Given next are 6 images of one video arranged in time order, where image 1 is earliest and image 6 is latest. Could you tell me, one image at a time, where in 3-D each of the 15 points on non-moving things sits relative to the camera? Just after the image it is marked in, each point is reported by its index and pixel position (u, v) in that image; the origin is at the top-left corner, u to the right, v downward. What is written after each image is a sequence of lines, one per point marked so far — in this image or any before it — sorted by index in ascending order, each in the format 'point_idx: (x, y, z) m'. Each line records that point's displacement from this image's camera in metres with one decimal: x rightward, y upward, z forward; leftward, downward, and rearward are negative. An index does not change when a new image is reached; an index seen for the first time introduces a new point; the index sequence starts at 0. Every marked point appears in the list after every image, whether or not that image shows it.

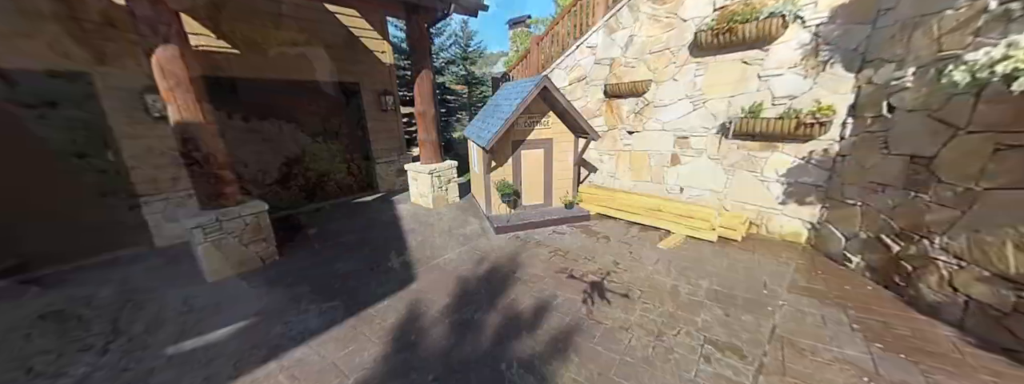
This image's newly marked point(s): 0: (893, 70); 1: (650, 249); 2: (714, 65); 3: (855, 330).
0: (+3.1, +1.0, +2.3) m
1: (+1.6, -0.6, +3.3) m
2: (+2.4, +1.5, +3.4) m
3: (+2.3, -0.9, +2.0) m
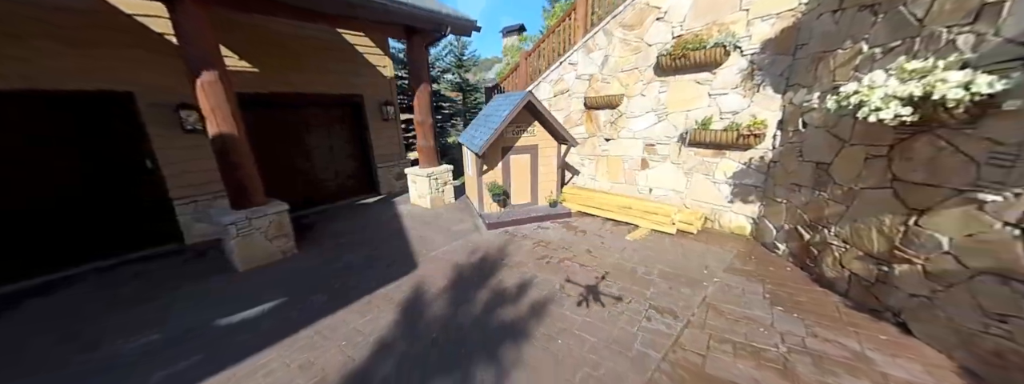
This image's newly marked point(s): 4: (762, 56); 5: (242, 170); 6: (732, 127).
0: (+2.9, +1.0, +2.9) m
1: (+1.4, -0.6, +3.8) m
2: (+2.2, +1.5, +4.0) m
3: (+2.2, -0.9, +2.5) m
4: (+2.9, +1.5, +3.3) m
5: (-3.3, +0.3, +3.5) m
6: (+2.7, +0.8, +3.5) m
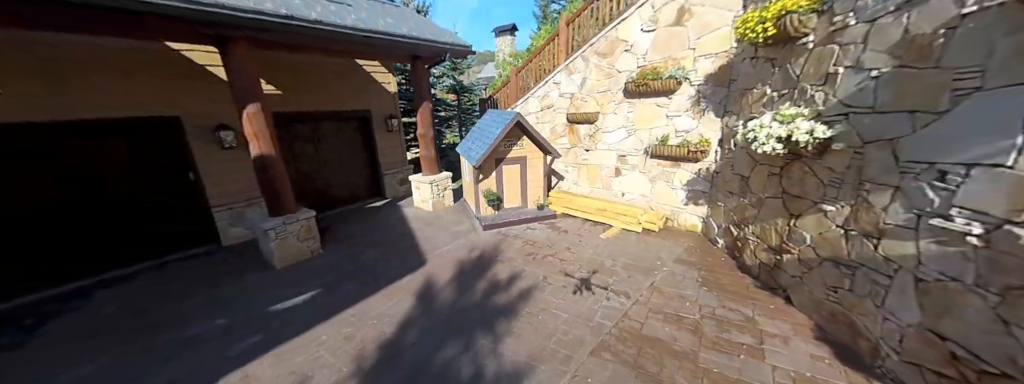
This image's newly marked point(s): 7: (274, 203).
0: (+2.8, +0.9, +3.6) m
1: (+1.3, -0.7, +4.5) m
2: (+2.1, +1.4, +4.7) m
3: (+2.1, -1.0, +3.3) m
4: (+2.7, +1.5, +4.1) m
5: (-3.4, +0.1, +4.1) m
6: (+2.6, +0.7, +4.3) m
7: (-3.5, -0.1, +4.3) m
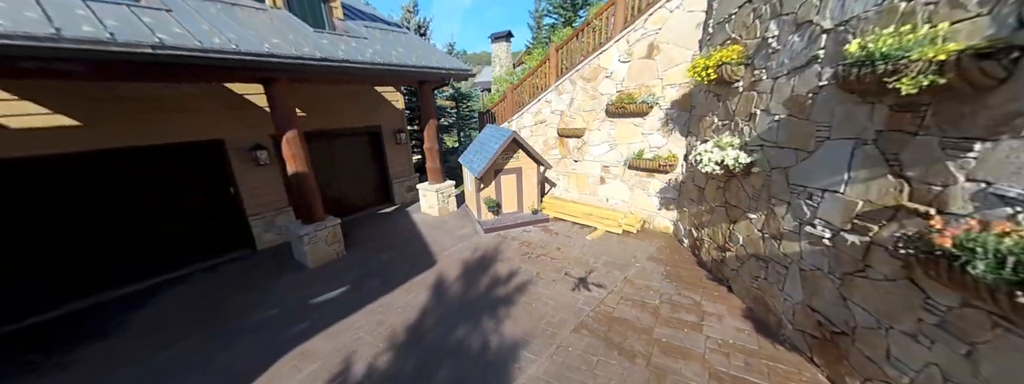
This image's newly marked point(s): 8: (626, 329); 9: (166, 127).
0: (+2.8, +0.8, +4.3) m
1: (+1.3, -0.8, +5.2) m
2: (+2.0, +1.3, +5.4) m
3: (+2.1, -1.2, +4.0) m
4: (+2.7, +1.3, +4.8) m
5: (-3.4, 0.0, +4.8) m
6: (+2.5, +0.6, +5.0) m
7: (-3.5, -0.3, +4.9) m
8: (+1.2, -1.5, +3.1) m
9: (-5.4, +1.0, +4.5) m
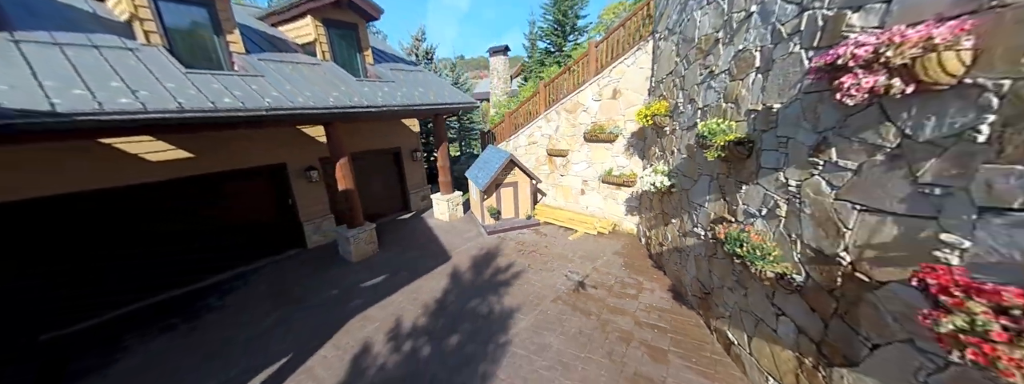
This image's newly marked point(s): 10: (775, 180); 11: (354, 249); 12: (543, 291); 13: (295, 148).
0: (+2.7, +0.6, +5.8) m
1: (+1.2, -1.1, +6.7) m
2: (+2.0, +1.0, +6.9) m
3: (+2.0, -1.4, +5.4) m
4: (+2.6, +1.1, +6.2) m
5: (-3.5, -0.3, +6.2) m
6: (+2.4, +0.4, +6.4) m
7: (-3.6, -0.6, +6.4) m
8: (+1.2, -1.7, +4.5) m
9: (-5.5, +0.8, +5.9) m
10: (+2.4, +0.1, +2.6) m
11: (-3.5, -1.3, +6.3) m
12: (+0.5, -1.7, +4.9) m
13: (-5.0, +1.0, +6.6) m
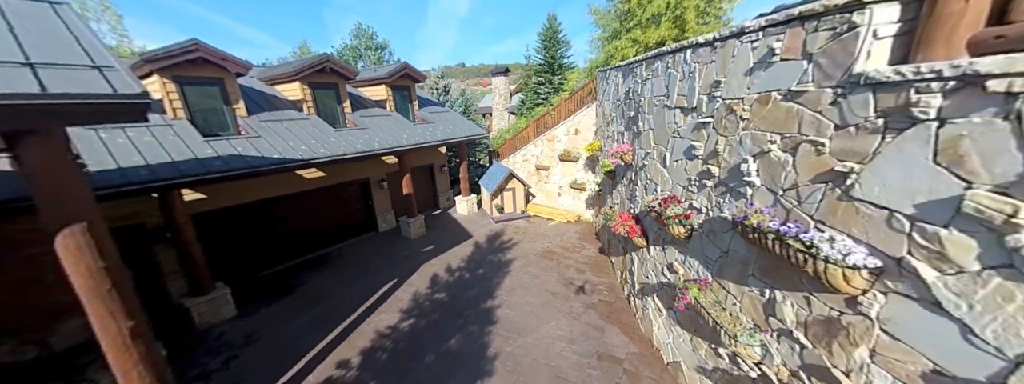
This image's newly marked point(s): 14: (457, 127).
0: (+2.7, +0.5, +9.6) m
1: (+1.2, -1.2, +10.5) m
2: (+1.9, +1.0, +10.7) m
3: (+2.0, -1.4, +9.2) m
4: (+2.6, +1.0, +10.1) m
5: (-3.5, -0.4, +10.1) m
6: (+2.4, +0.3, +10.3) m
7: (-3.6, -0.7, +10.2) m
8: (+1.2, -1.8, +8.3) m
9: (-5.5, +0.6, +9.8) m
10: (+2.3, +0.1, +6.4) m
11: (-3.5, -1.4, +10.1) m
12: (+0.5, -1.8, +8.7) m
13: (-5.0, +0.9, +10.4) m
14: (-2.3, +2.6, +11.6) m
